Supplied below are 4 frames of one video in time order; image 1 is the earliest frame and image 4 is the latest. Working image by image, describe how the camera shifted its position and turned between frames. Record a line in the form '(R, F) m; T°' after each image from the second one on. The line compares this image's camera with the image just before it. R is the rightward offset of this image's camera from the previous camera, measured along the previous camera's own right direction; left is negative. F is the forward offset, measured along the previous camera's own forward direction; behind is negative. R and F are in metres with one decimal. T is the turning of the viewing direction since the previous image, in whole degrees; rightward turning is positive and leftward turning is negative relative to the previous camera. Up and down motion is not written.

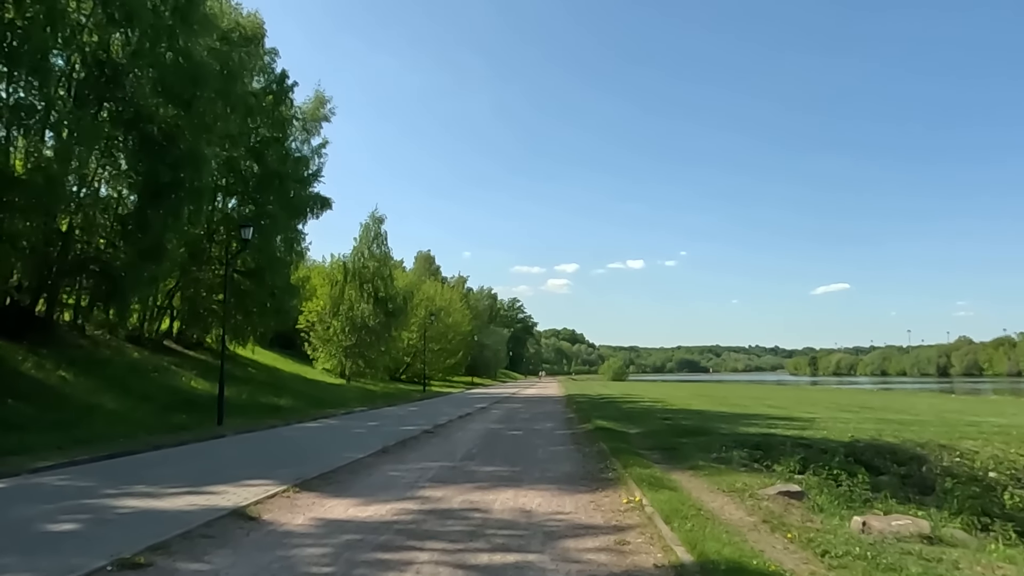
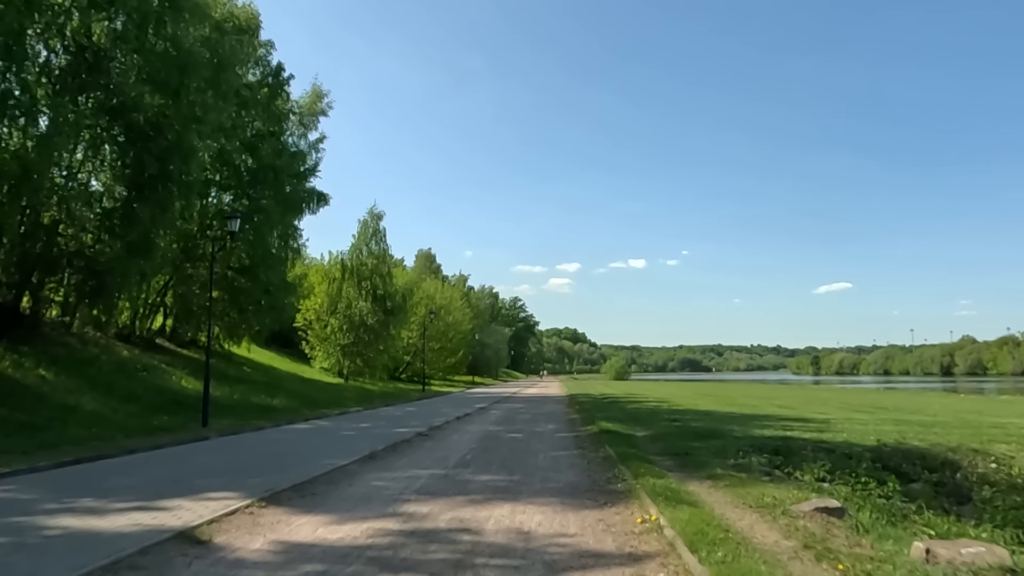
(+0.1, +1.1) m; 0°
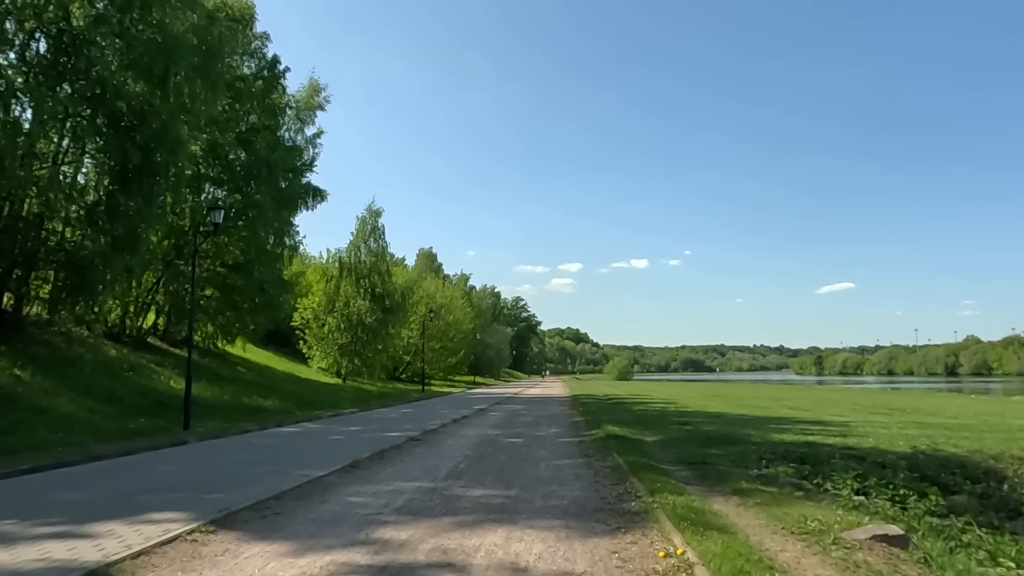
(+0.1, +1.2) m; 0°
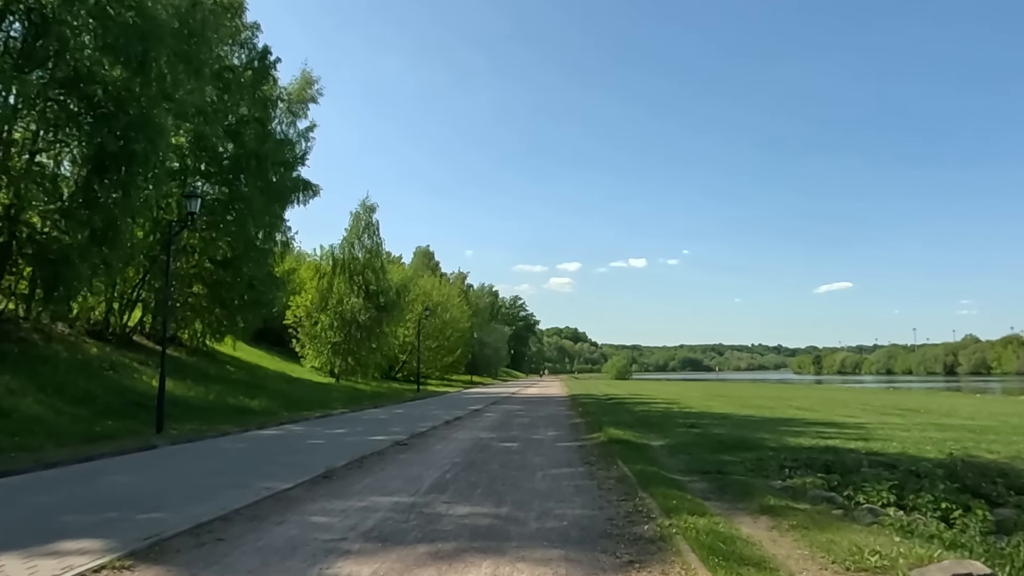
(+0.1, +1.2) m; 0°
